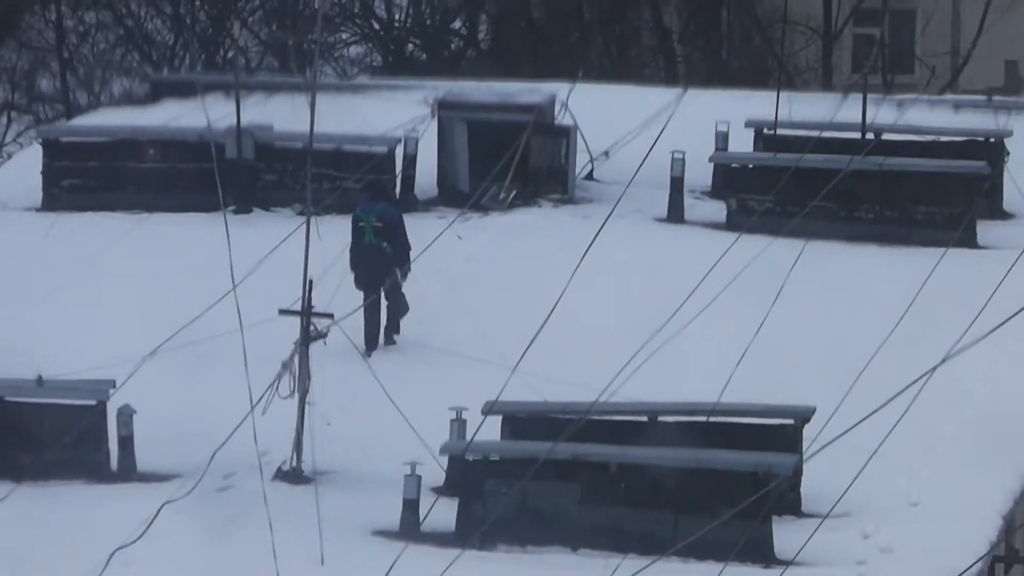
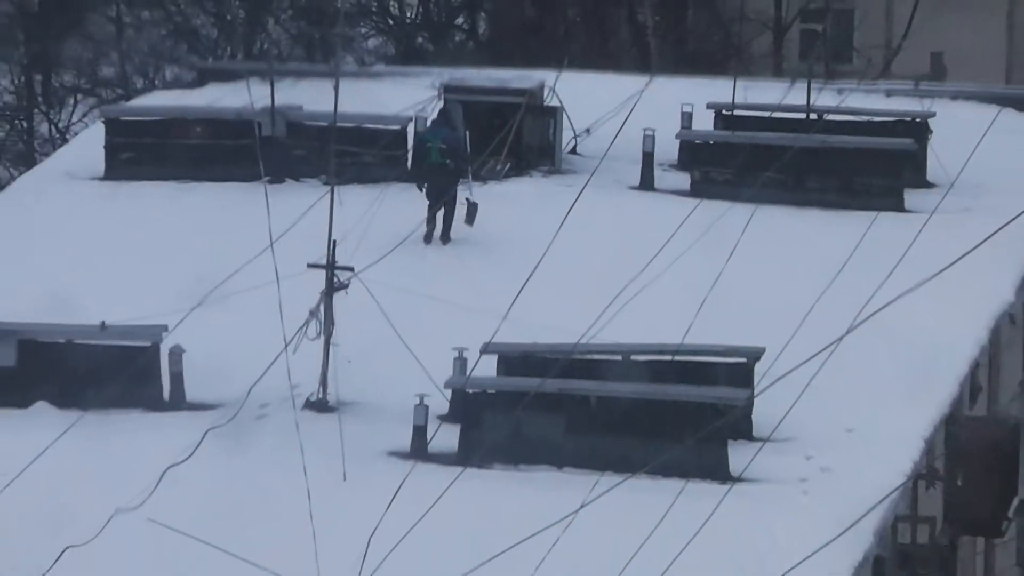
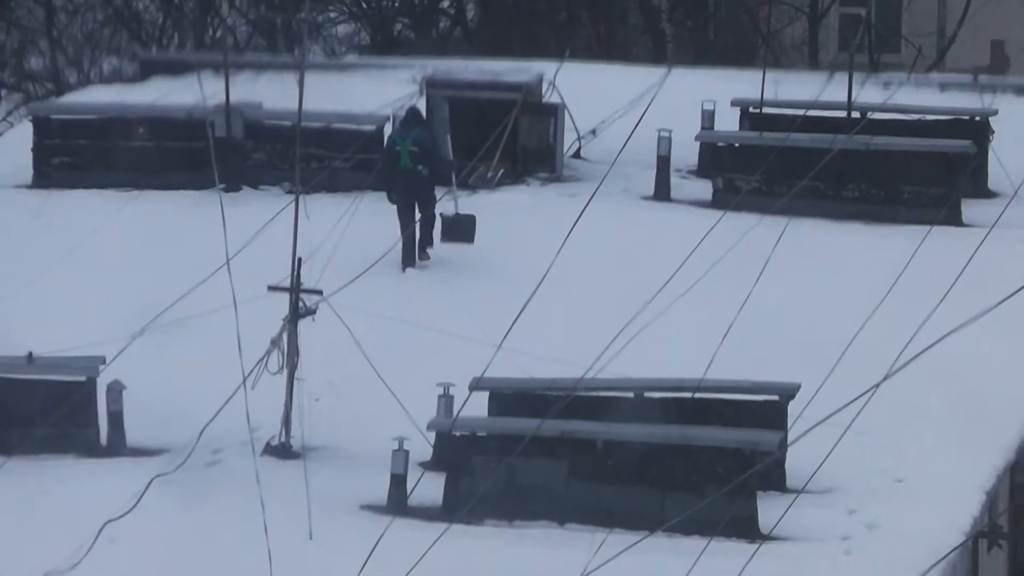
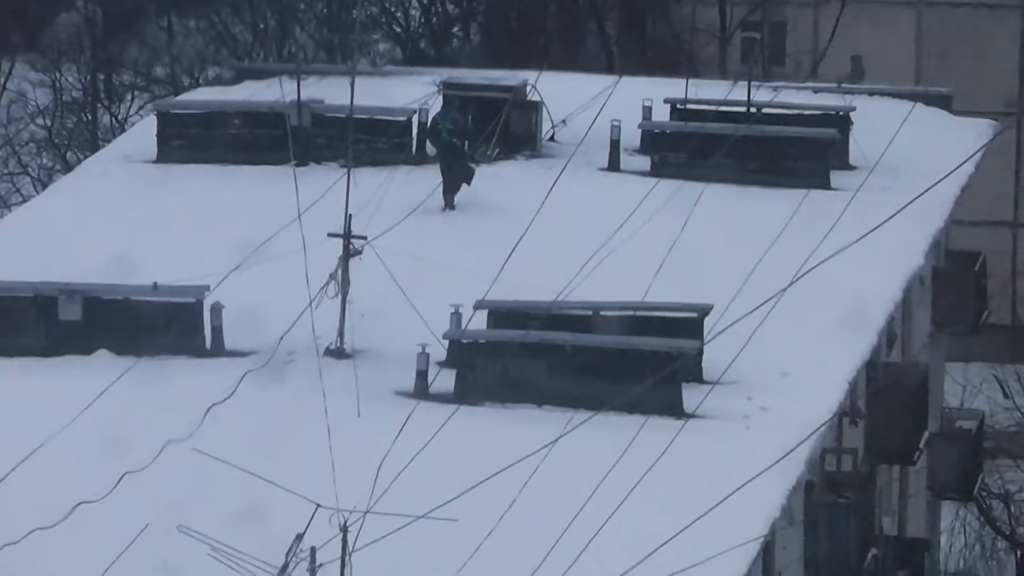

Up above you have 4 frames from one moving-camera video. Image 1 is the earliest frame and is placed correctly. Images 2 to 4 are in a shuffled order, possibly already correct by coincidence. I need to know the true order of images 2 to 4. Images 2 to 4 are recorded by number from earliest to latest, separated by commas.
3, 2, 4
